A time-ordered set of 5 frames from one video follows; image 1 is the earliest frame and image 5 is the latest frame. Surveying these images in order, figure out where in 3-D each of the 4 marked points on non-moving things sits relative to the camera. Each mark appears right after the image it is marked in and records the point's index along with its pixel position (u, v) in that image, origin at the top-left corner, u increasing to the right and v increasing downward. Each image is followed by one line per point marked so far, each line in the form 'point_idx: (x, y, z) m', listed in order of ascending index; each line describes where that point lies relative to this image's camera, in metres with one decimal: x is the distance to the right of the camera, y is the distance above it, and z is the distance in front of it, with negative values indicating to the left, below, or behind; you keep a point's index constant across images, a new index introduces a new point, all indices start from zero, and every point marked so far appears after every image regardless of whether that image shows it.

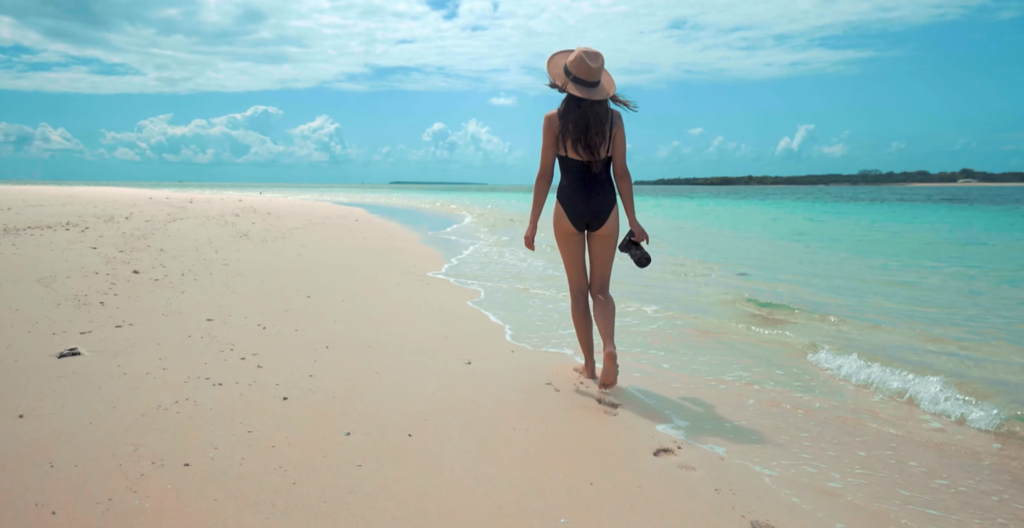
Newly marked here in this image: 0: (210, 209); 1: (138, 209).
0: (-8.4, +1.5, +17.0) m
1: (-8.5, +1.2, +14.0) m
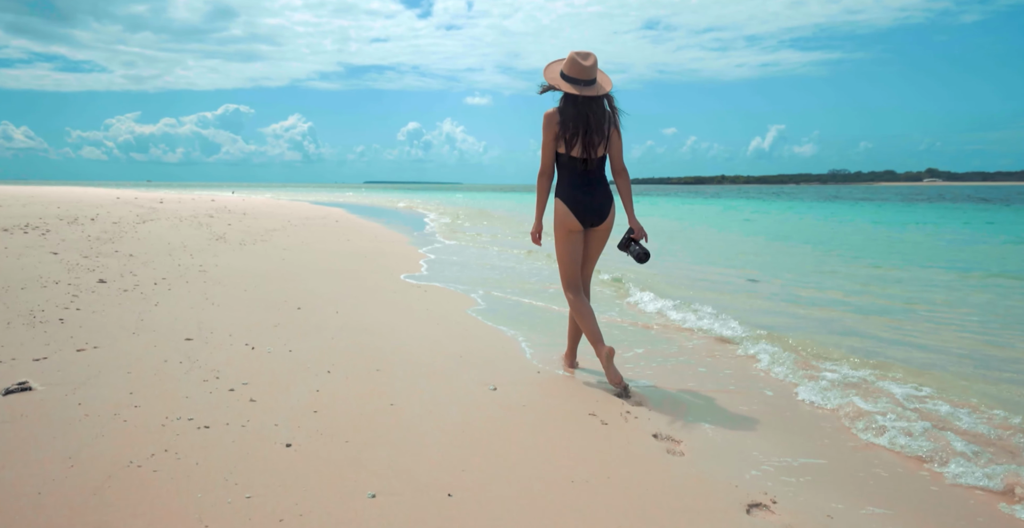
0: (-8.7, +1.4, +16.1) m
1: (-8.7, +1.1, +13.1) m
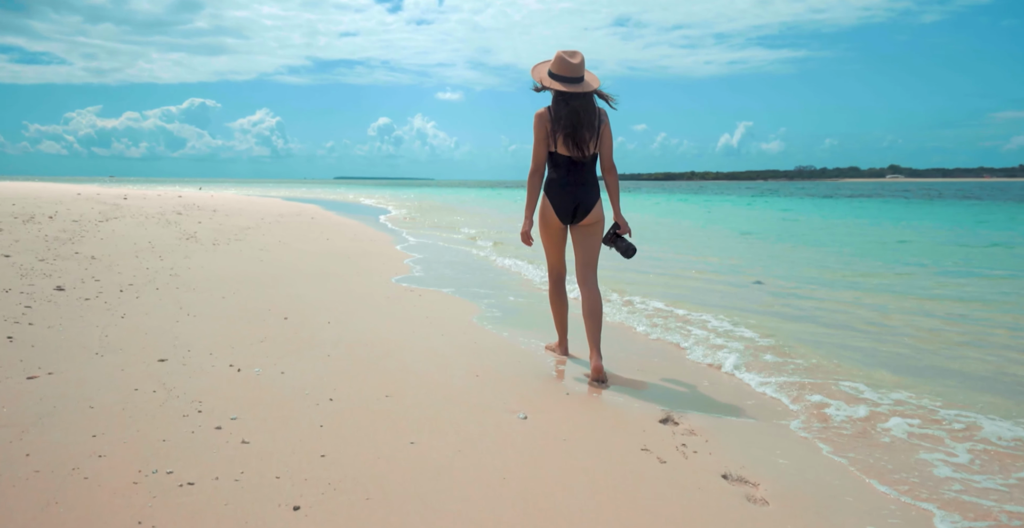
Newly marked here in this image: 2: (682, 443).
0: (-9.1, +1.4, +15.3) m
1: (-8.9, +1.1, +12.3) m
2: (+0.8, -0.9, +3.0) m
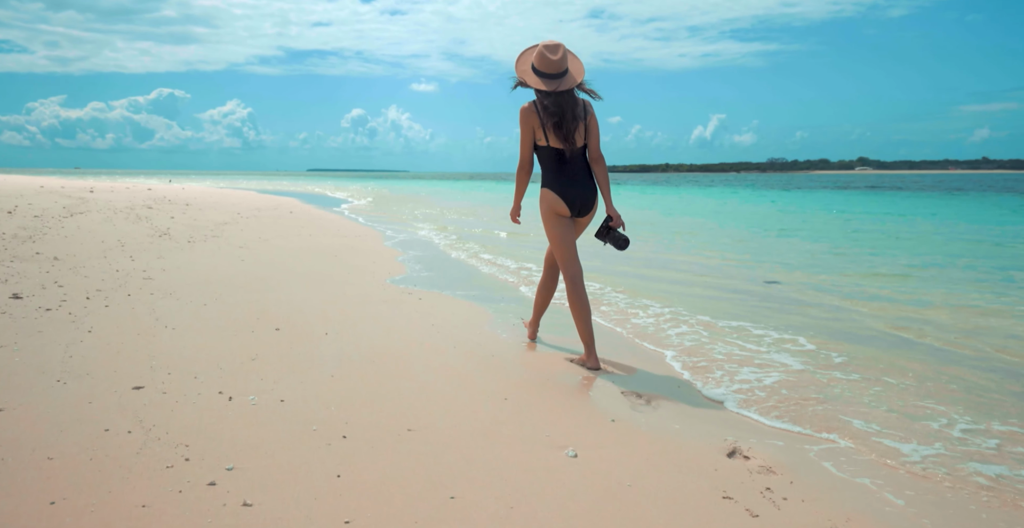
0: (-9.4, +1.5, +14.4) m
1: (-9.0, +1.1, +11.4) m
2: (+1.0, -0.9, +2.5) m
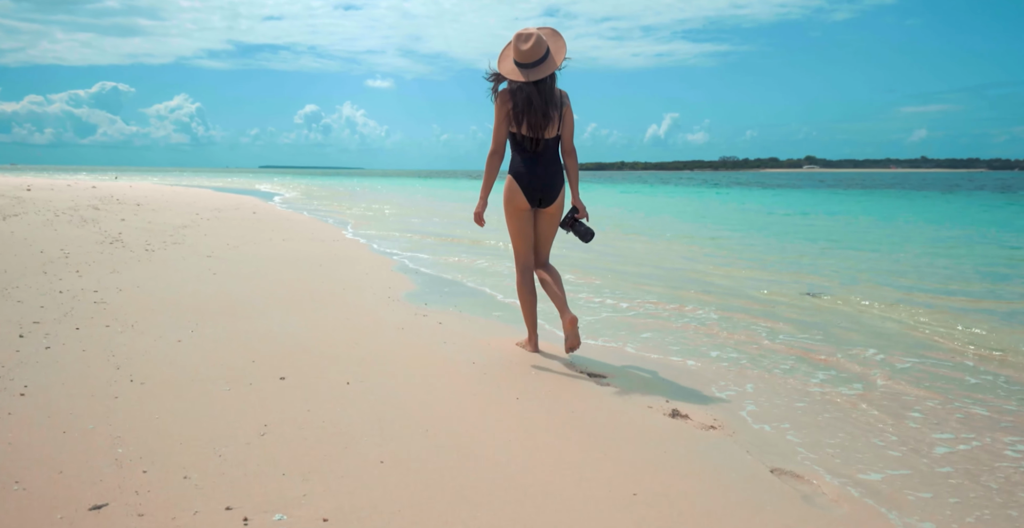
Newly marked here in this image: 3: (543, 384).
0: (-9.5, +1.3, +12.8) m
1: (-9.0, +1.0, +9.9) m
2: (+1.6, -1.1, +1.6) m
3: (+0.1, -0.7, +3.7) m
